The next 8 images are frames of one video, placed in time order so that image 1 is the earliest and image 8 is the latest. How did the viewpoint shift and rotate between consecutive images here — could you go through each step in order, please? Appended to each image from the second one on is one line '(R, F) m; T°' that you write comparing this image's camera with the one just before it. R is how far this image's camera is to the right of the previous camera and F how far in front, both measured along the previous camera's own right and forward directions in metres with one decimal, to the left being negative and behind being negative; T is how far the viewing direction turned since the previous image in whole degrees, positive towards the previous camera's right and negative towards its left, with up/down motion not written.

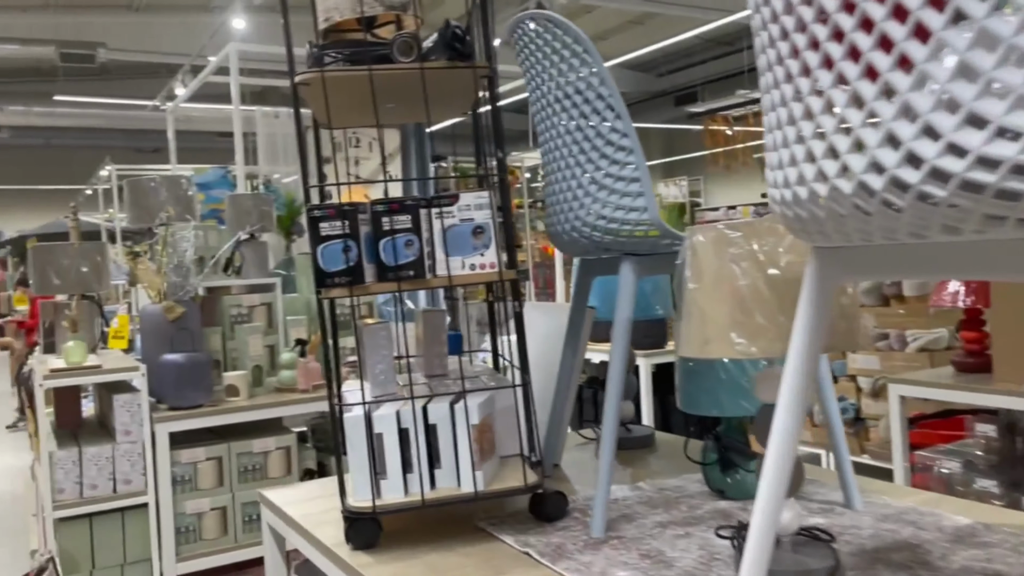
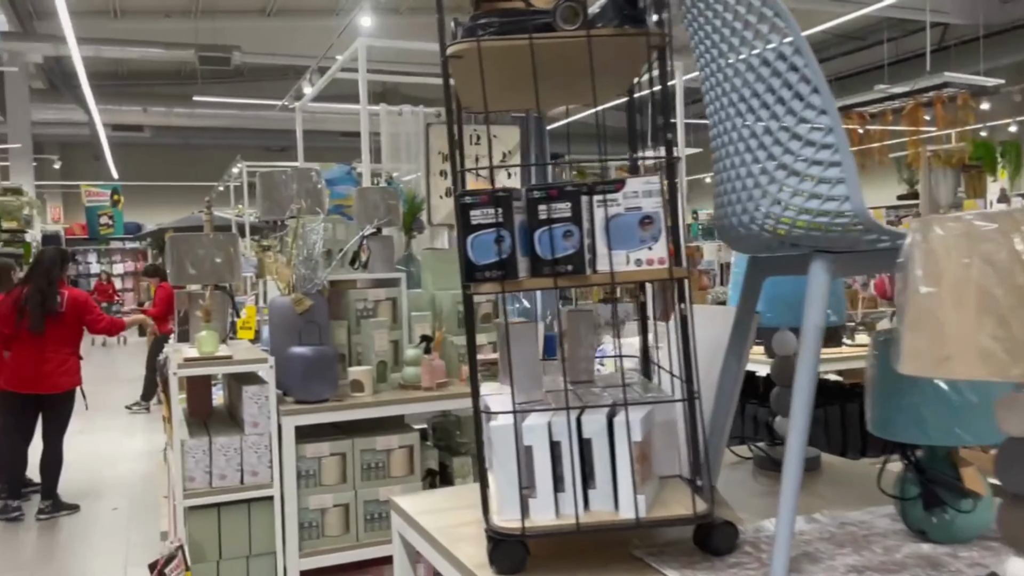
(-0.1, +0.1) m; -8°
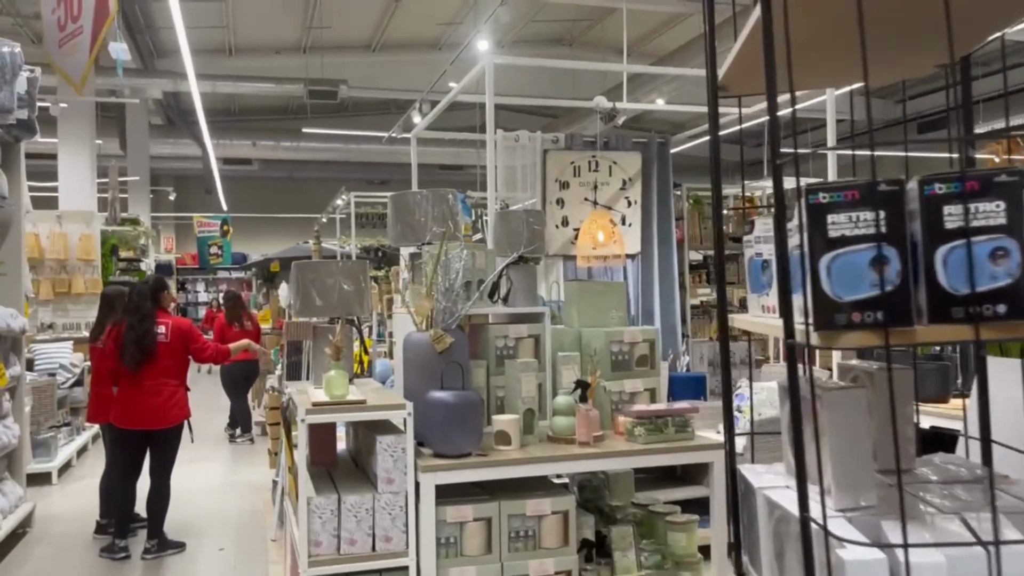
(-0.2, +0.4) m; -6°
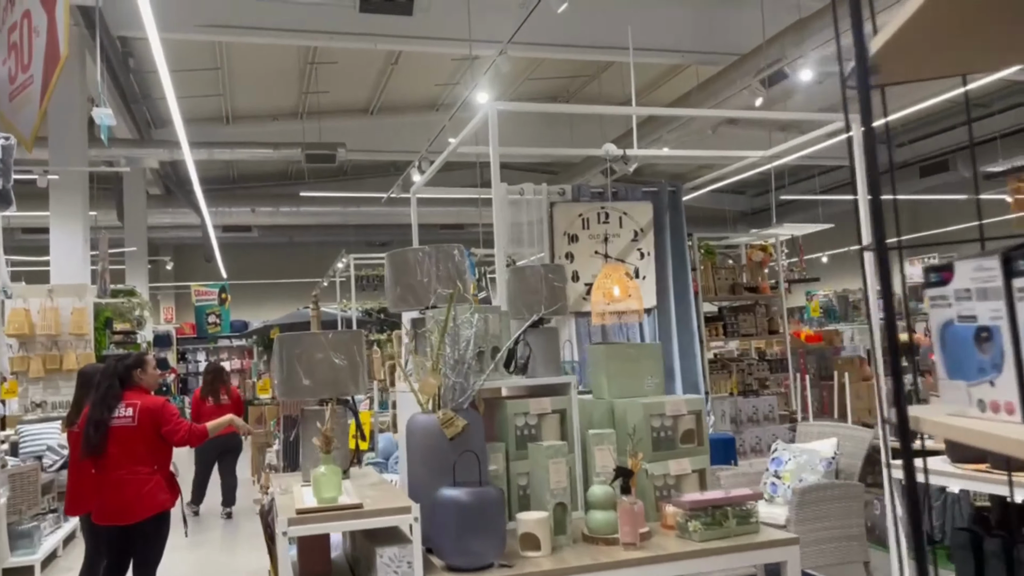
(0.0, +0.4) m; 0°
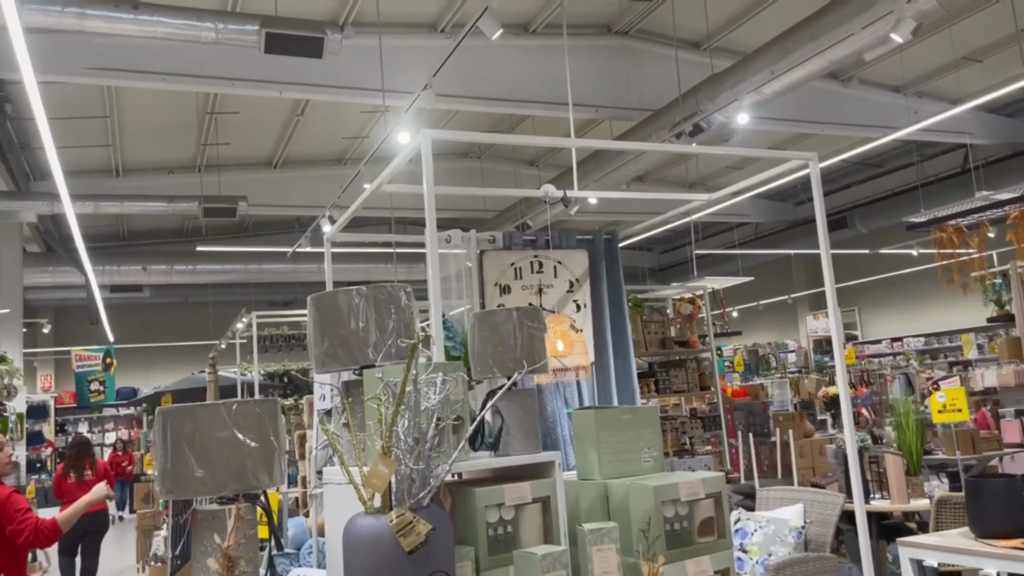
(-0.1, +0.5) m; +7°
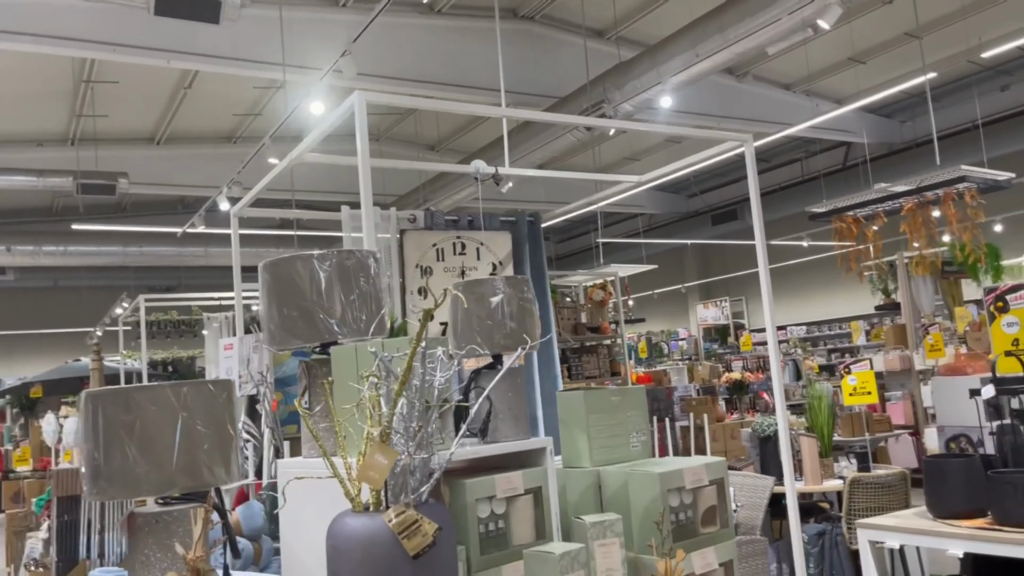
(-0.2, +0.2) m; +8°
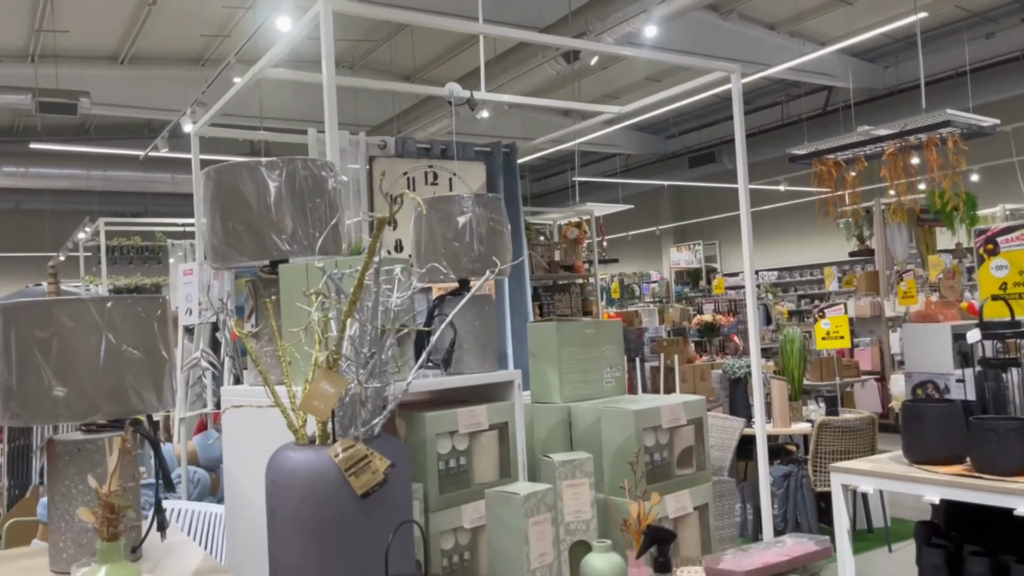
(0.0, +0.1) m; +2°
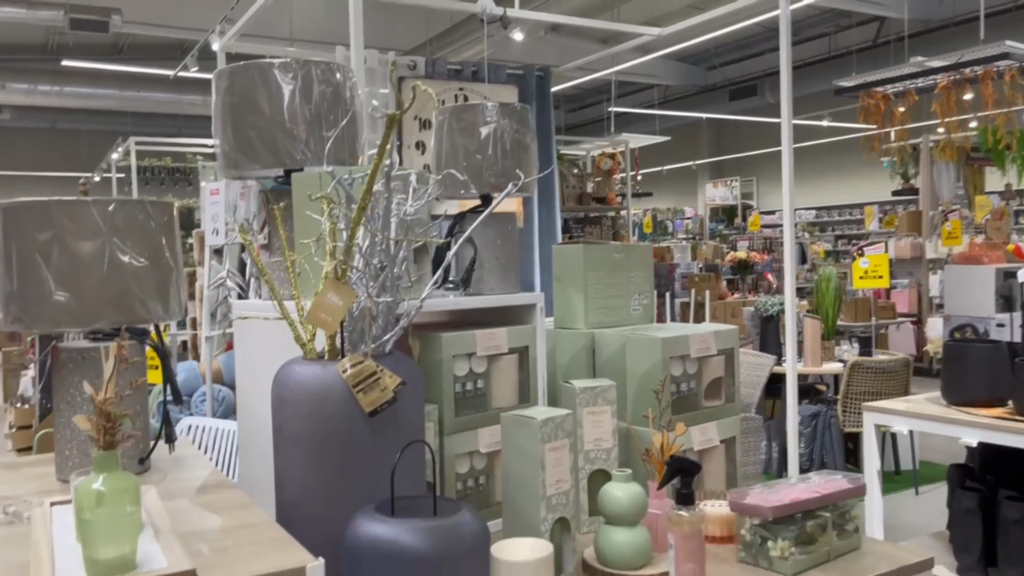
(0.0, +0.1) m; -2°
